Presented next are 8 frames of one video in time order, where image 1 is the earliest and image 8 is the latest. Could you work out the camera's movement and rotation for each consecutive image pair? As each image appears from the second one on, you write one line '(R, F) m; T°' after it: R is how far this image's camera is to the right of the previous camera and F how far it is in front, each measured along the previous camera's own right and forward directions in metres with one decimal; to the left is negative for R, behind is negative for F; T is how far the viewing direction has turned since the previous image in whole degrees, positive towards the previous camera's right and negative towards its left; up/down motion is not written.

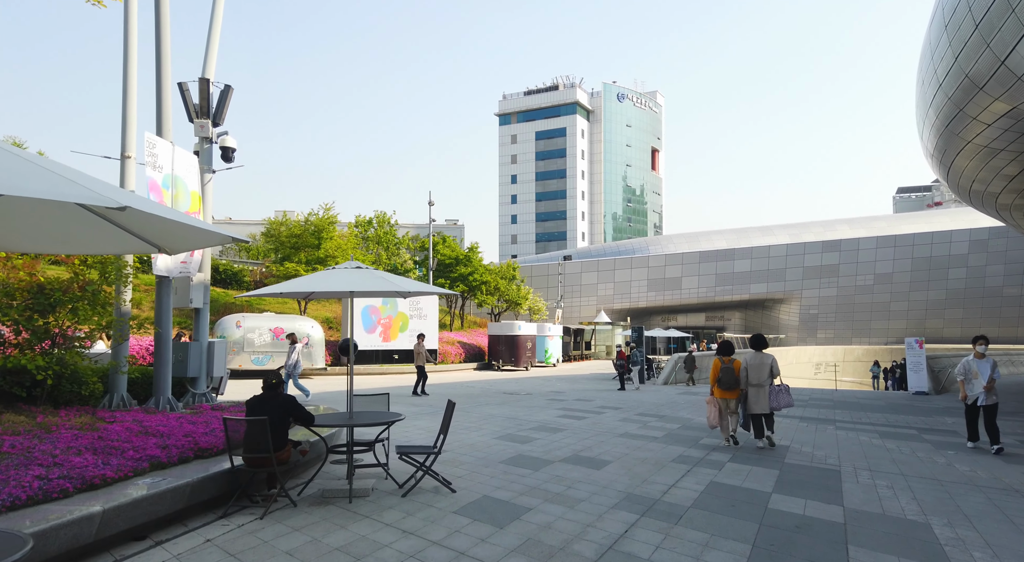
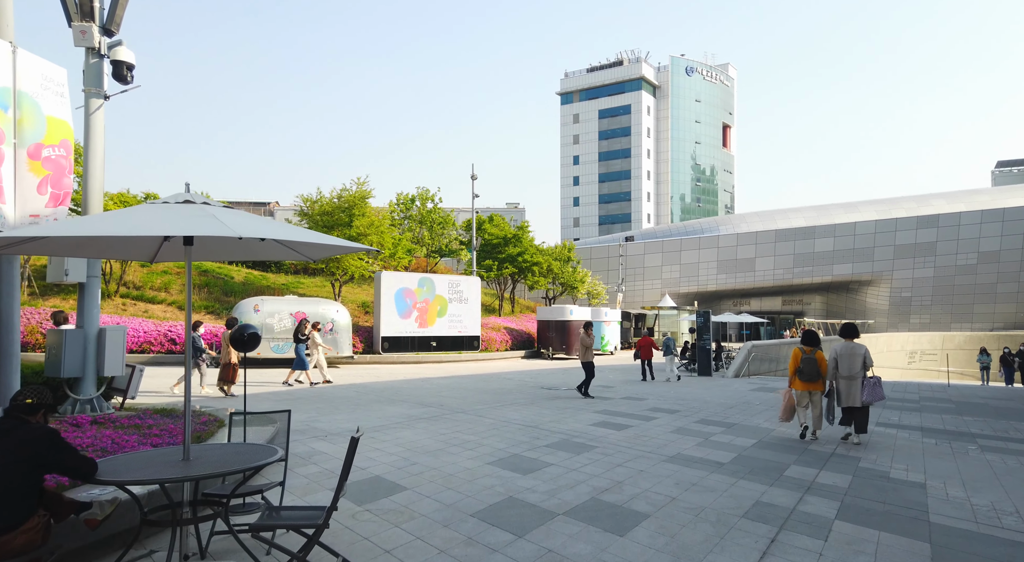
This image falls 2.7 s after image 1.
(+0.7, +2.2) m; -7°
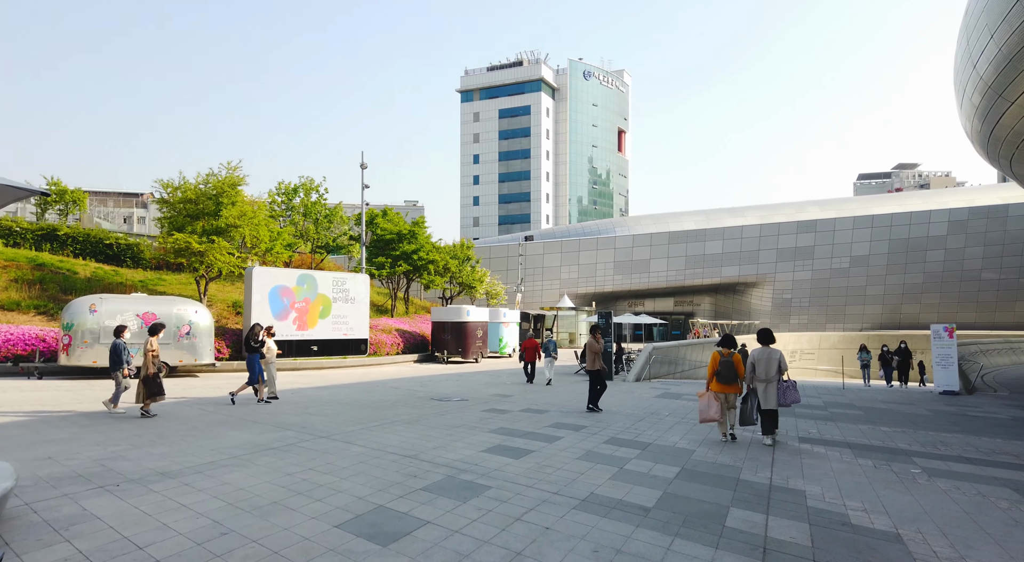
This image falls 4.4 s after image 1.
(+0.3, +1.7) m; +11°
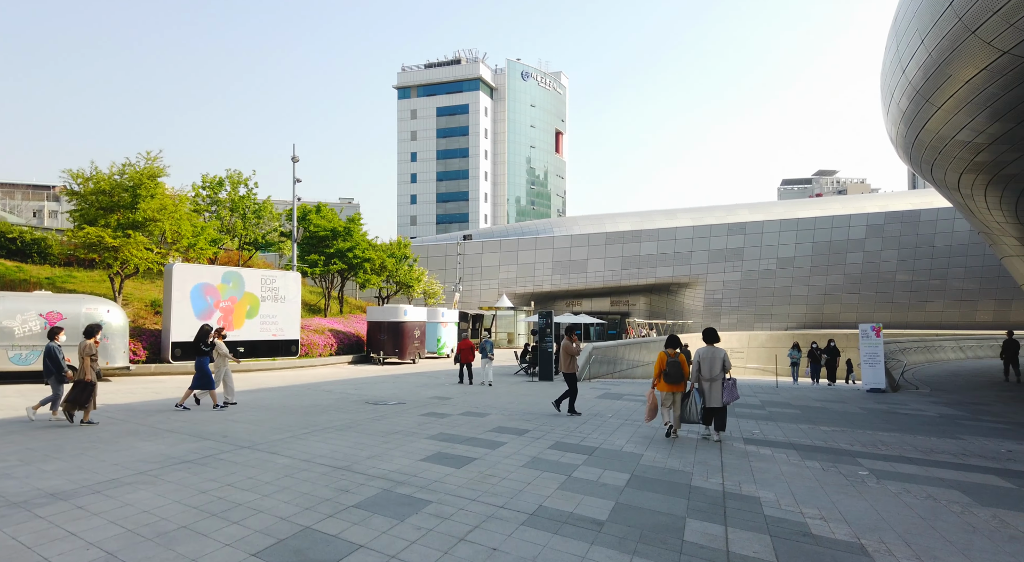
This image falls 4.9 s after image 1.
(-0.1, +0.5) m; +7°
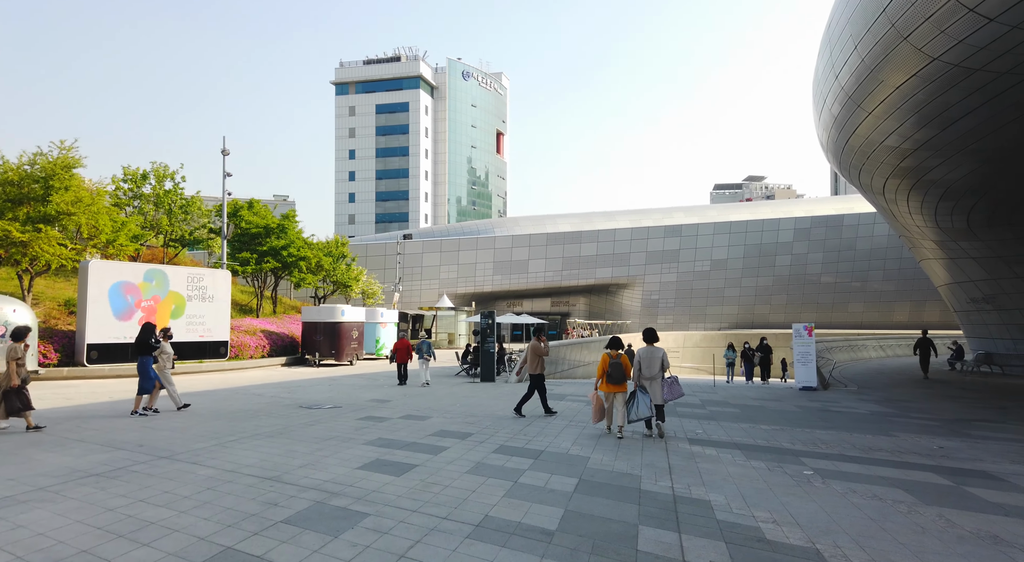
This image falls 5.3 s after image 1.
(-0.1, +0.3) m; +6°
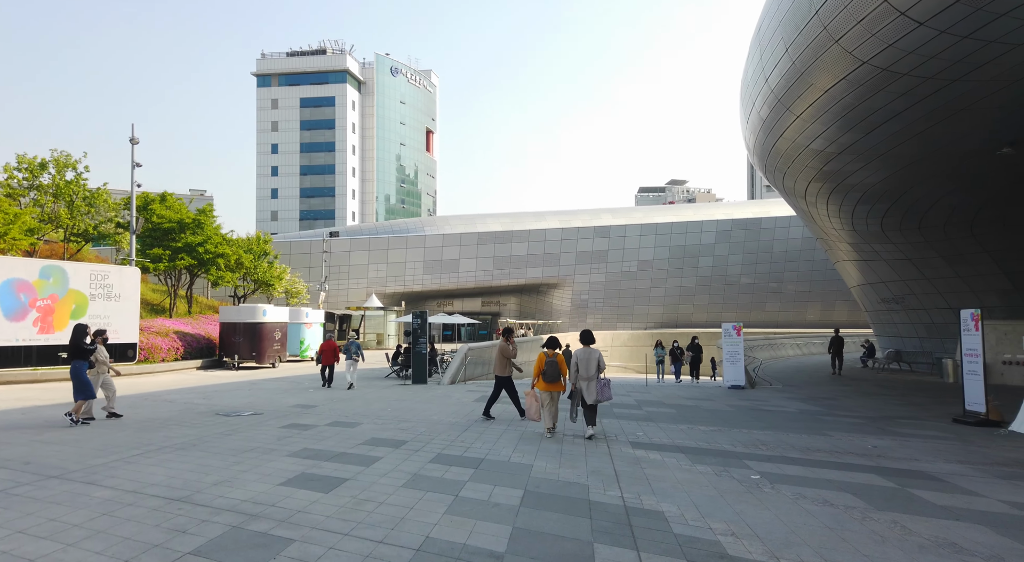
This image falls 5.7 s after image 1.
(-0.1, +0.4) m; +7°
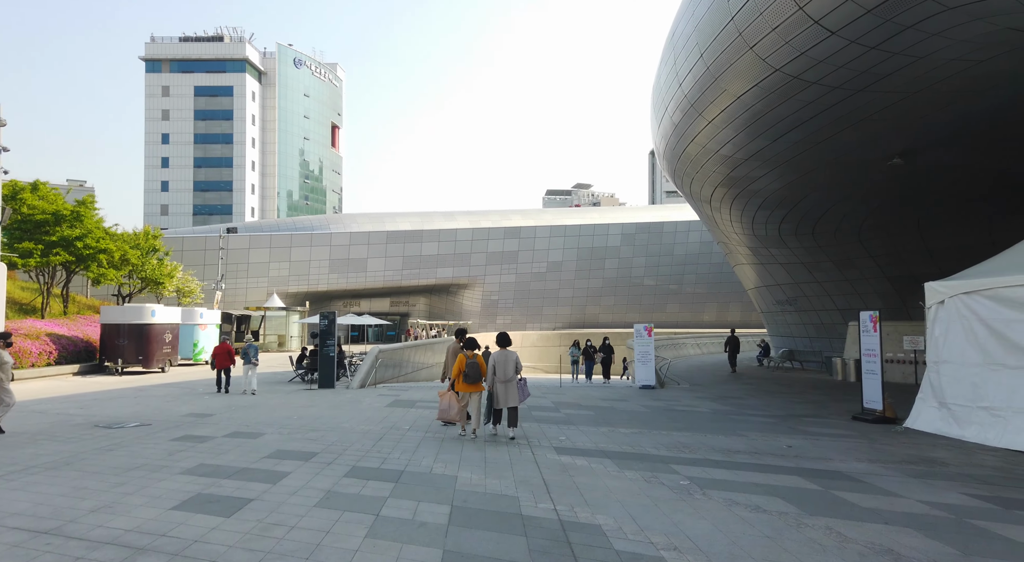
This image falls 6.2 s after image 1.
(-0.2, +0.4) m; +9°
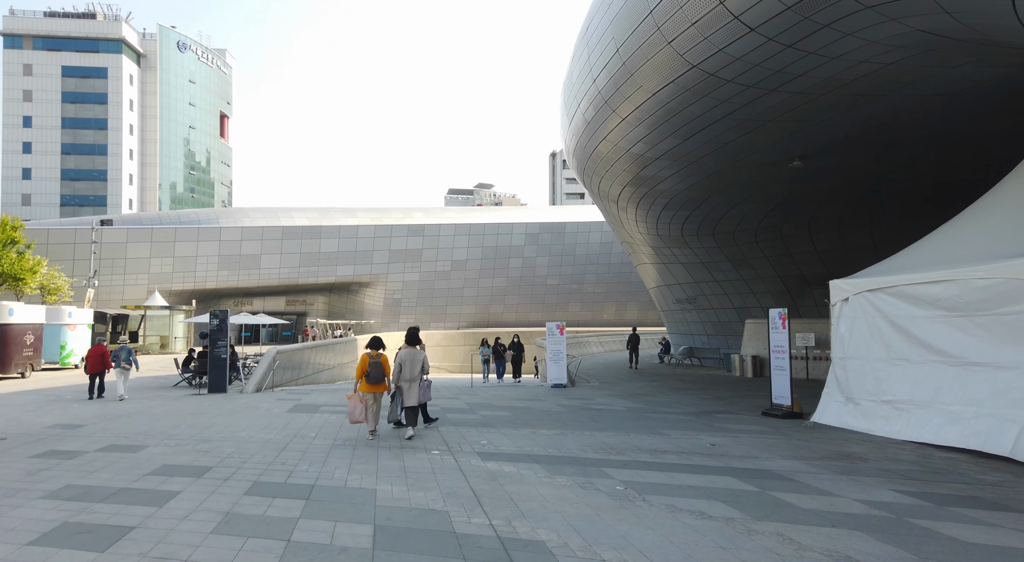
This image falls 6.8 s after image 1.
(-0.3, +0.4) m; +9°
